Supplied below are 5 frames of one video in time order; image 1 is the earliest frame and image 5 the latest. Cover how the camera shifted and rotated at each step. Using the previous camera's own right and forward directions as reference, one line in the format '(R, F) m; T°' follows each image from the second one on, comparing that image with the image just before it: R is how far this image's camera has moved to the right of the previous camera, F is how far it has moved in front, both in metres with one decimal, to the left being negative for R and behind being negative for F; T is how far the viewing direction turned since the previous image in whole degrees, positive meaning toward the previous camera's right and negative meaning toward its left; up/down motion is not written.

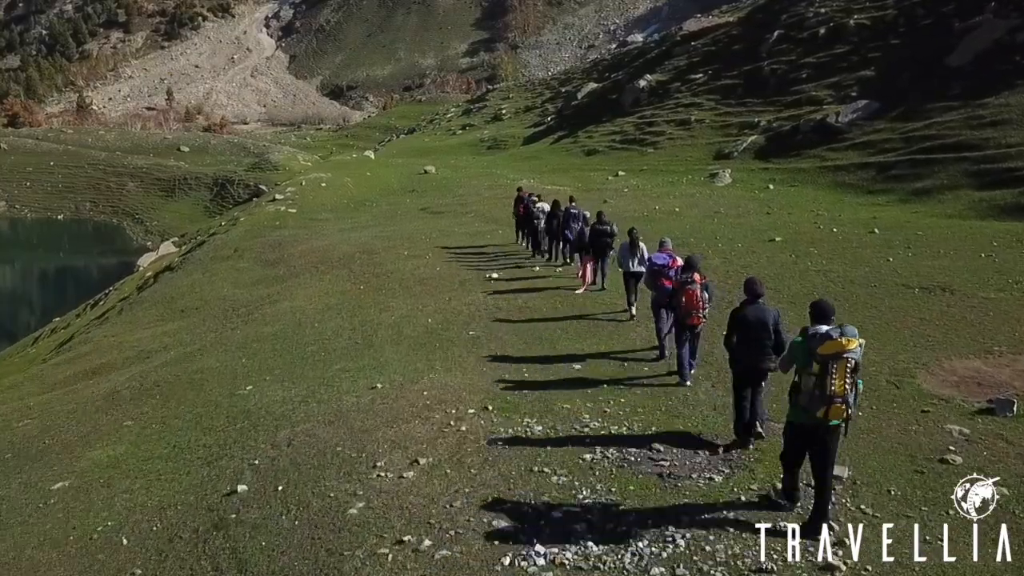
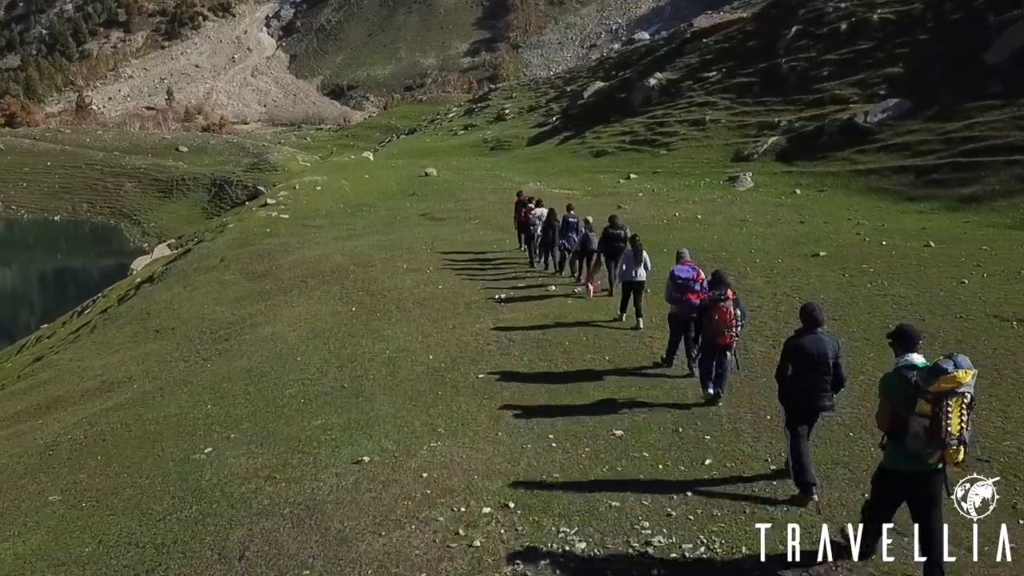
(-0.2, +3.1) m; 0°
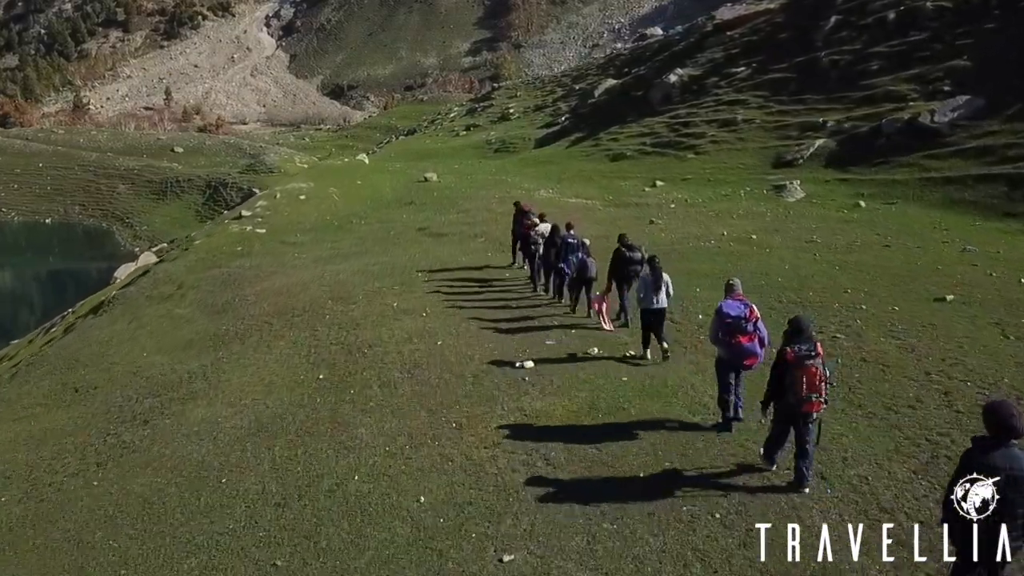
(-0.3, +6.2) m; 0°
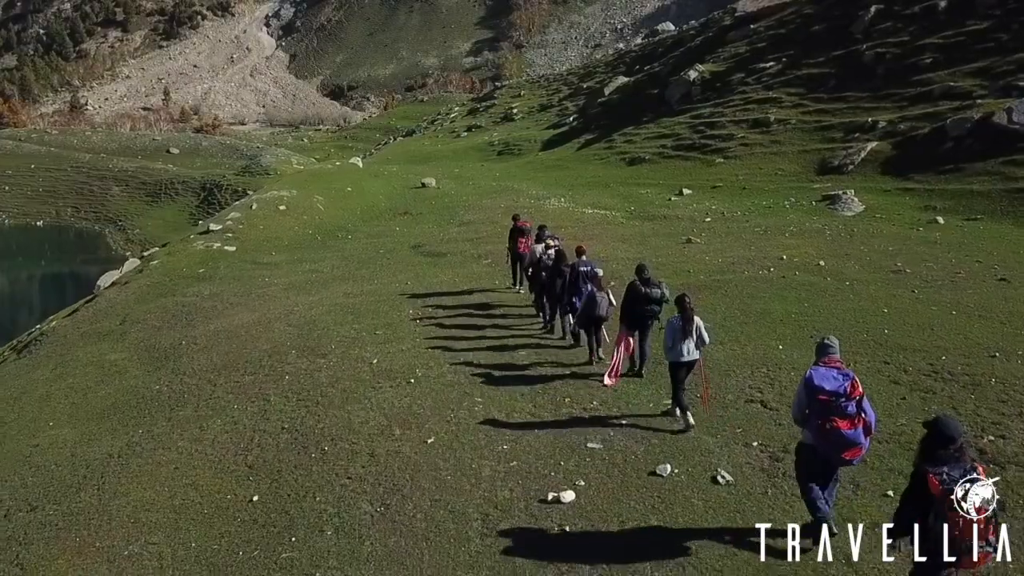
(-0.2, +5.6) m; 0°
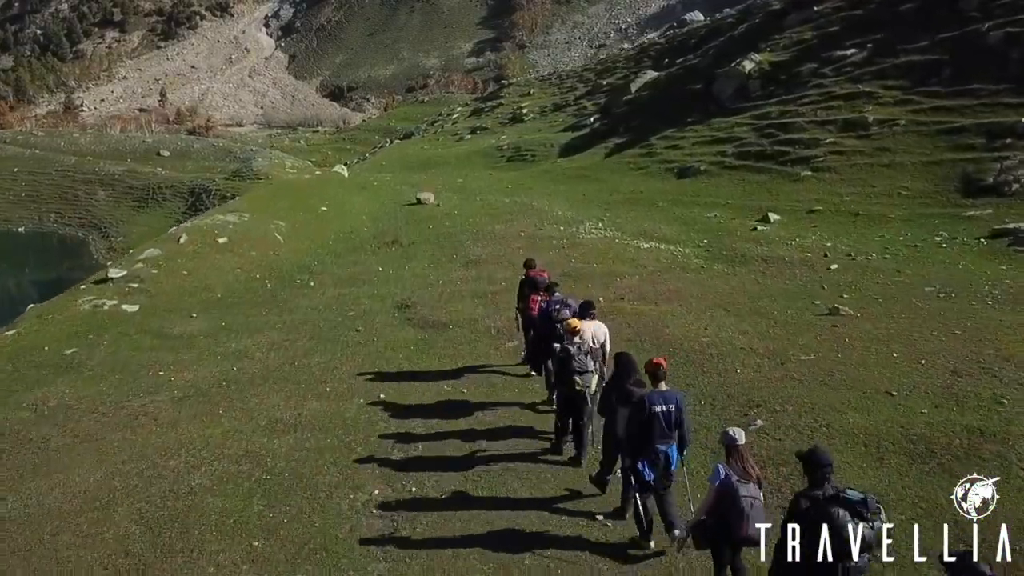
(-0.5, +11.3) m; 0°
